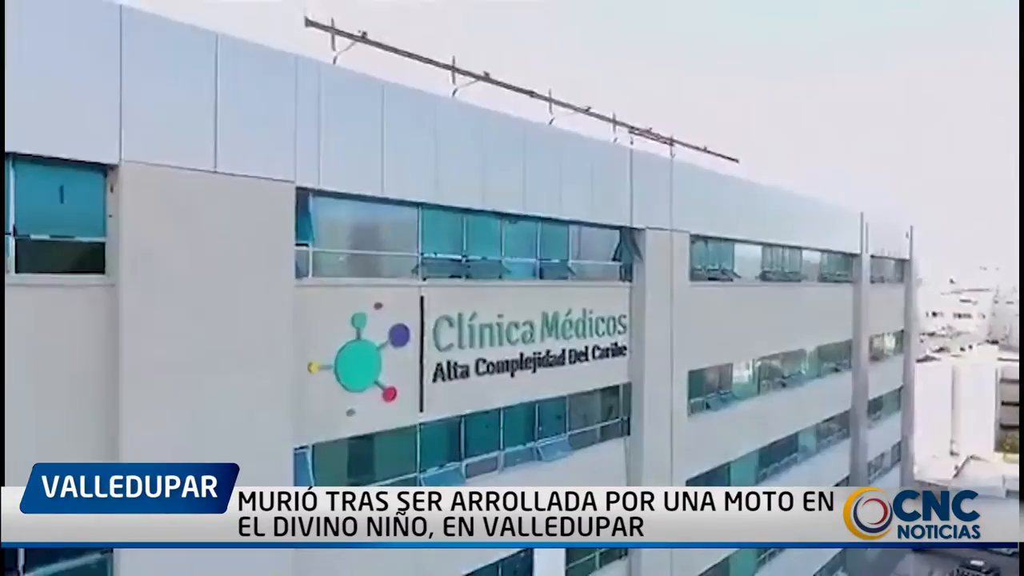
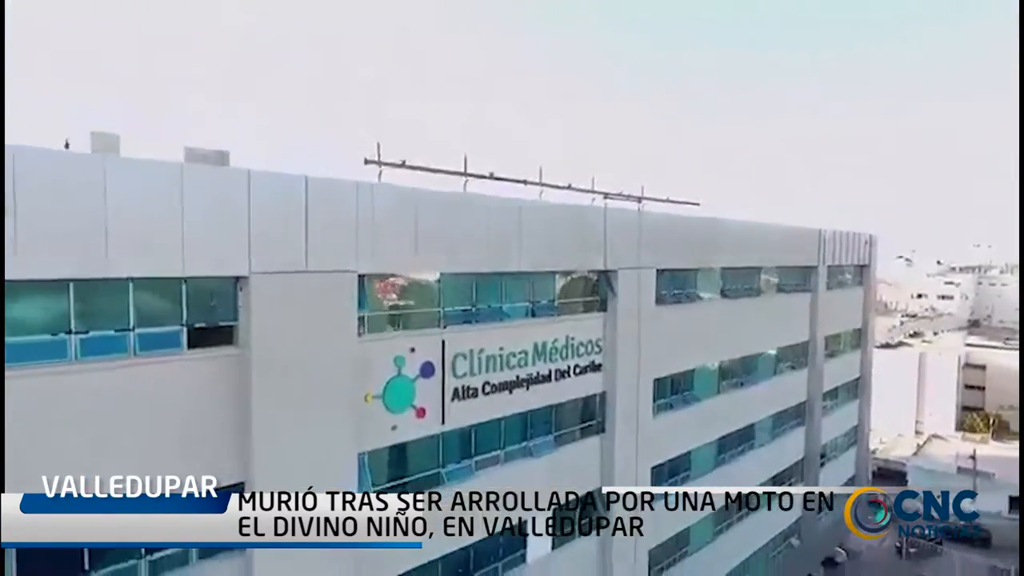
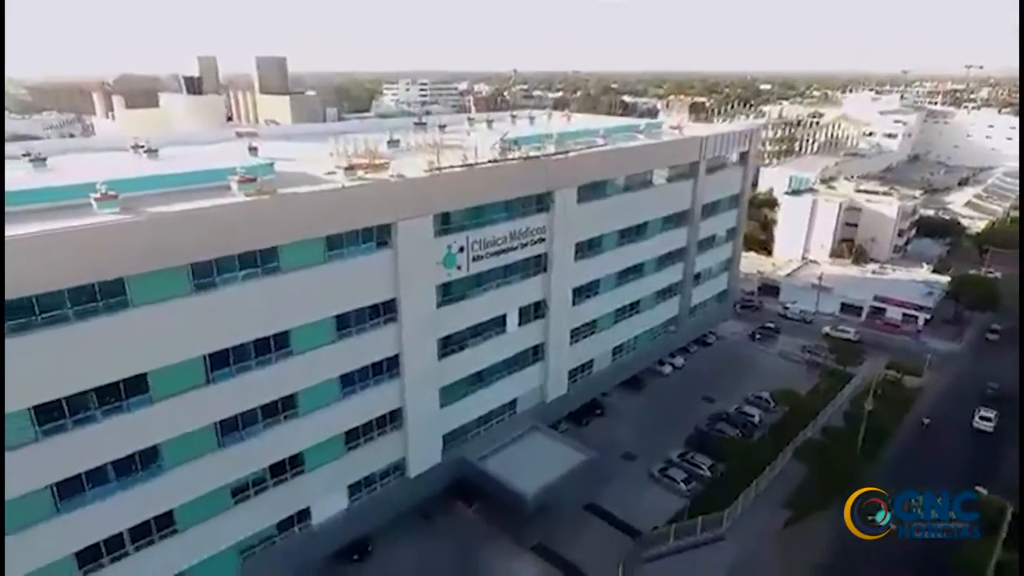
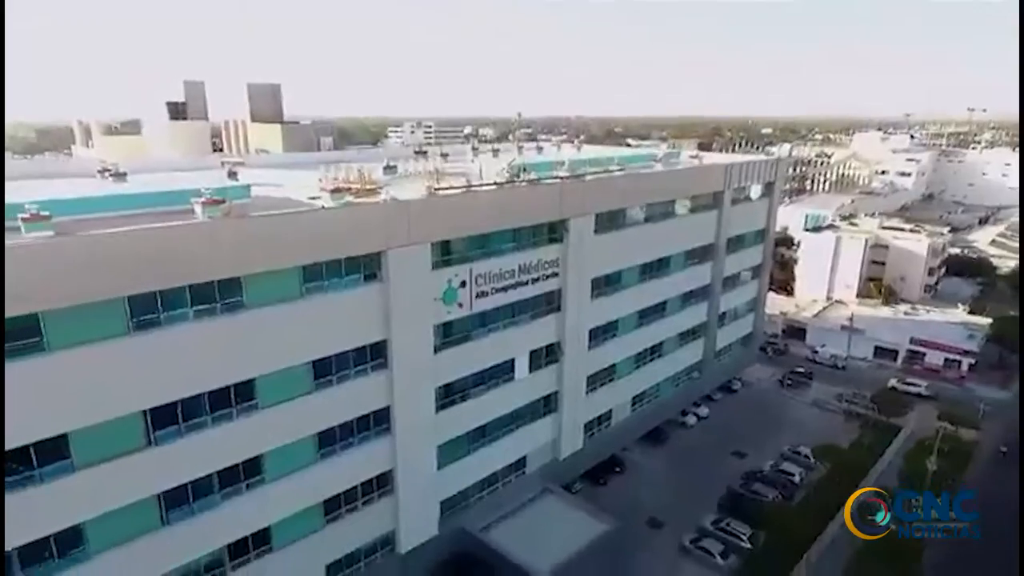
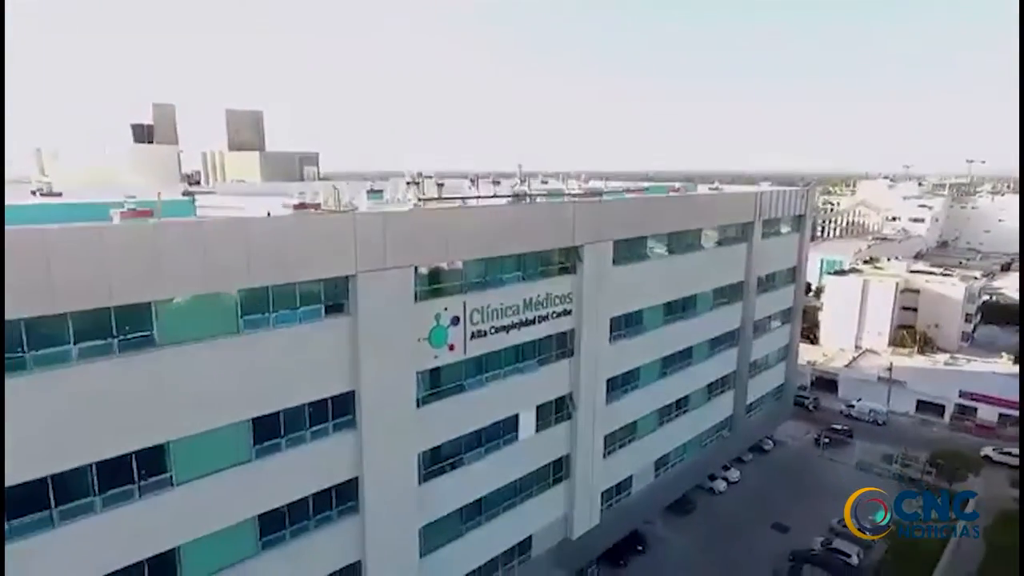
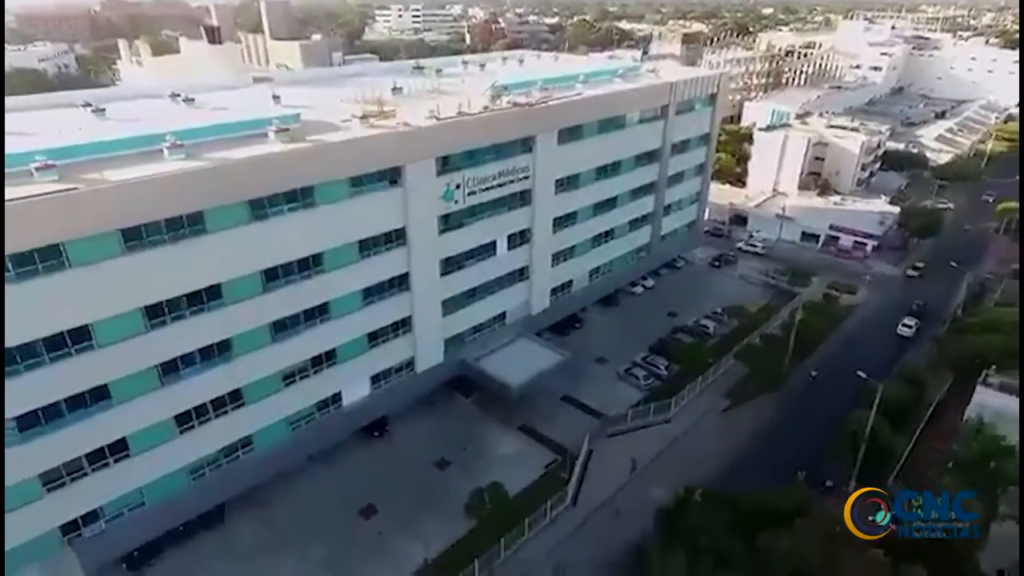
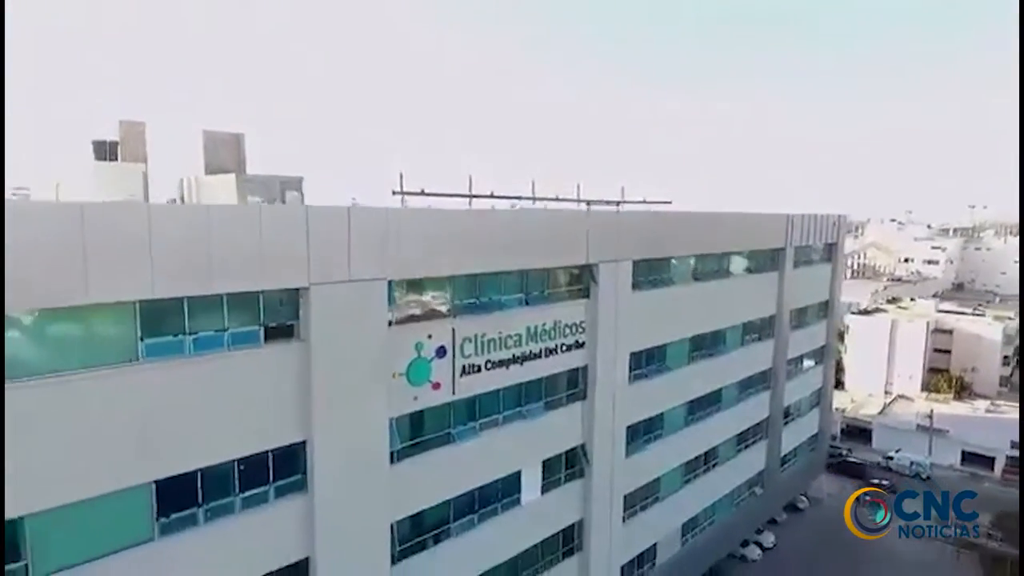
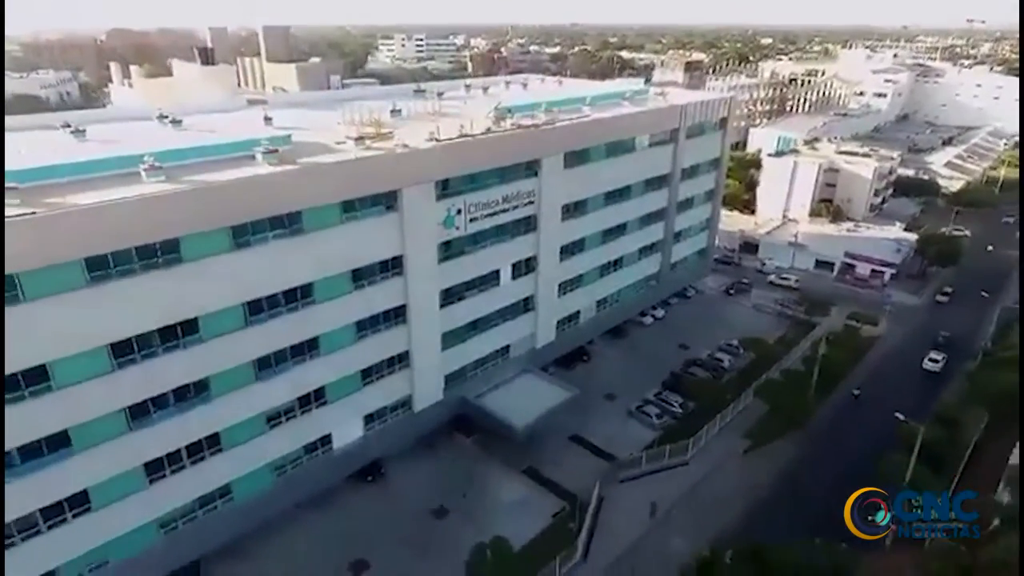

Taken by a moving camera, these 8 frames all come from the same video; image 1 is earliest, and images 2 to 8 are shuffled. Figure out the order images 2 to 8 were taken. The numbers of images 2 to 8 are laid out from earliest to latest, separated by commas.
2, 7, 5, 4, 3, 8, 6
